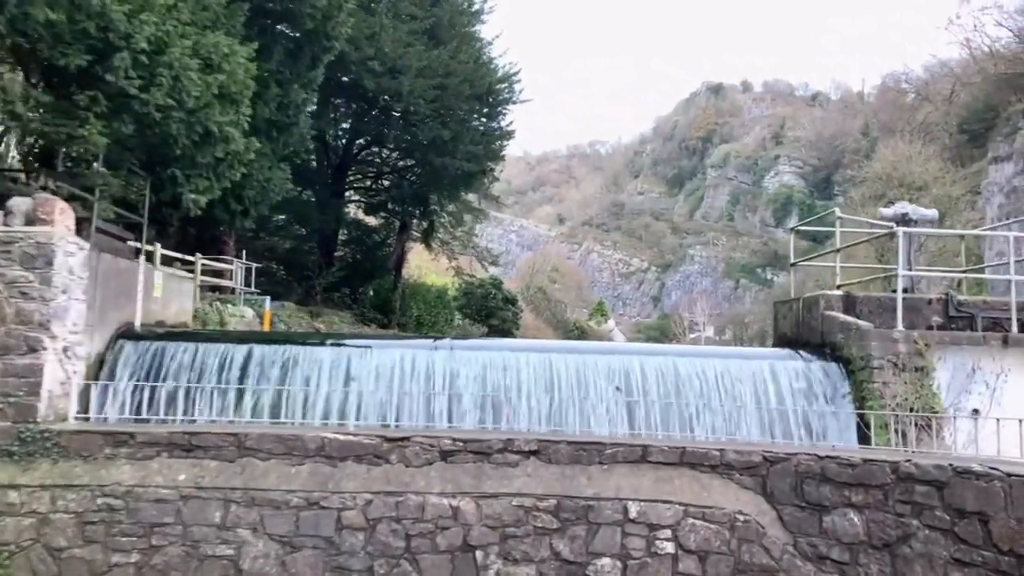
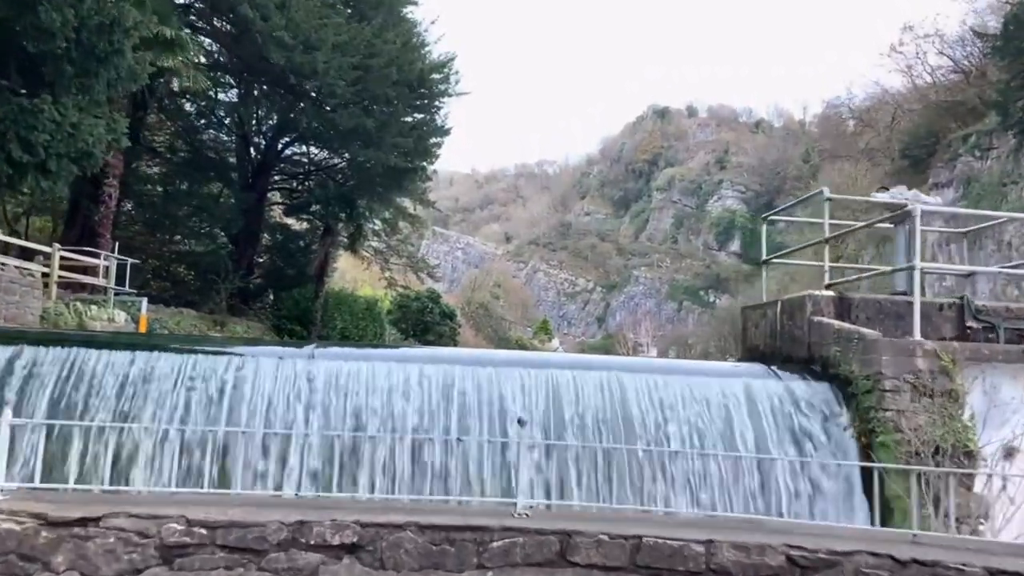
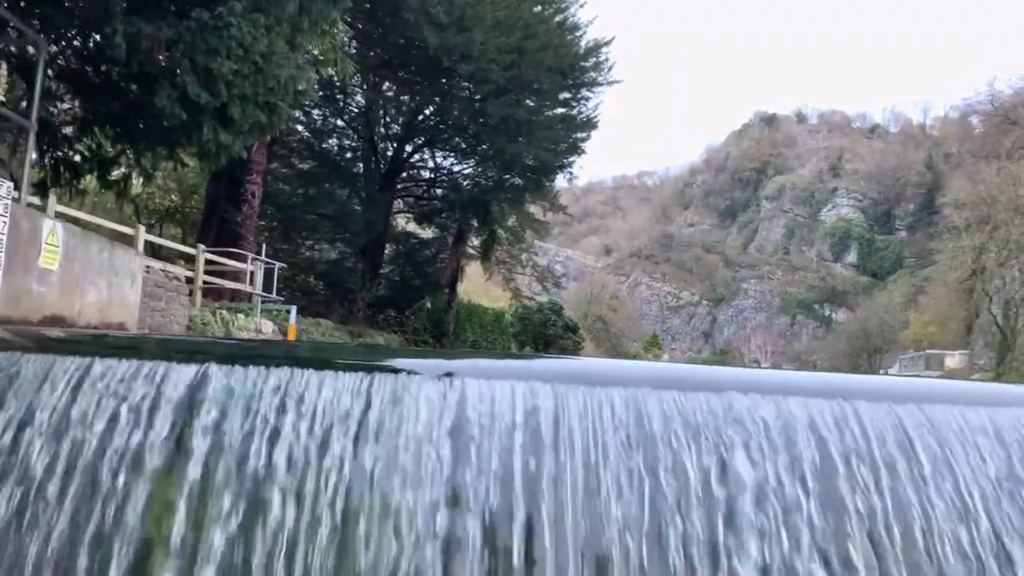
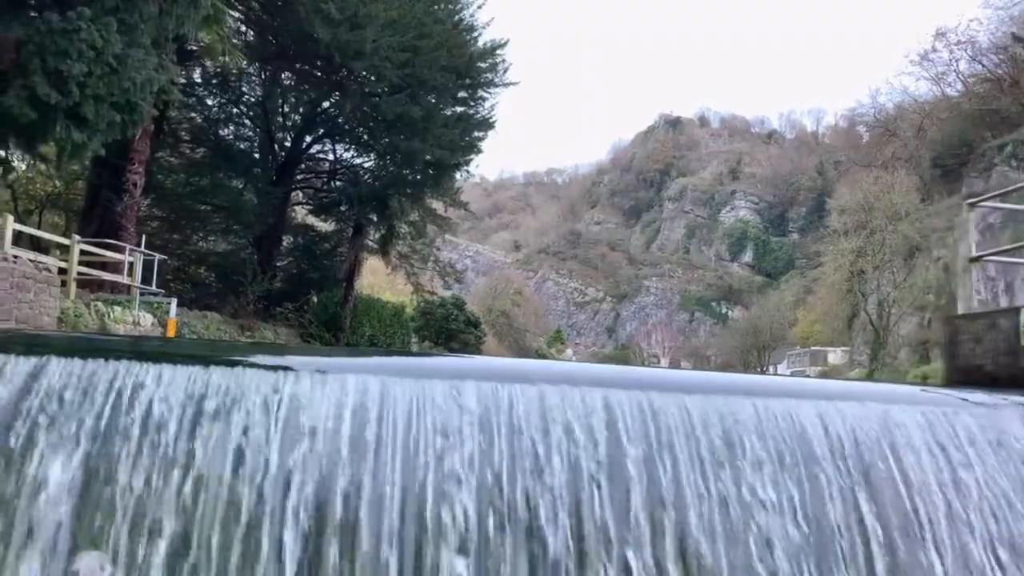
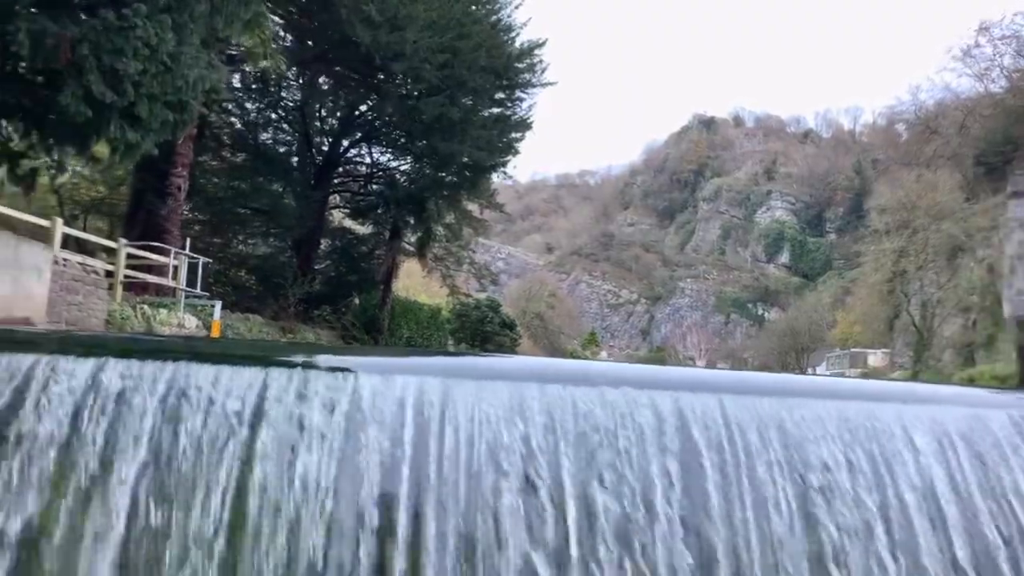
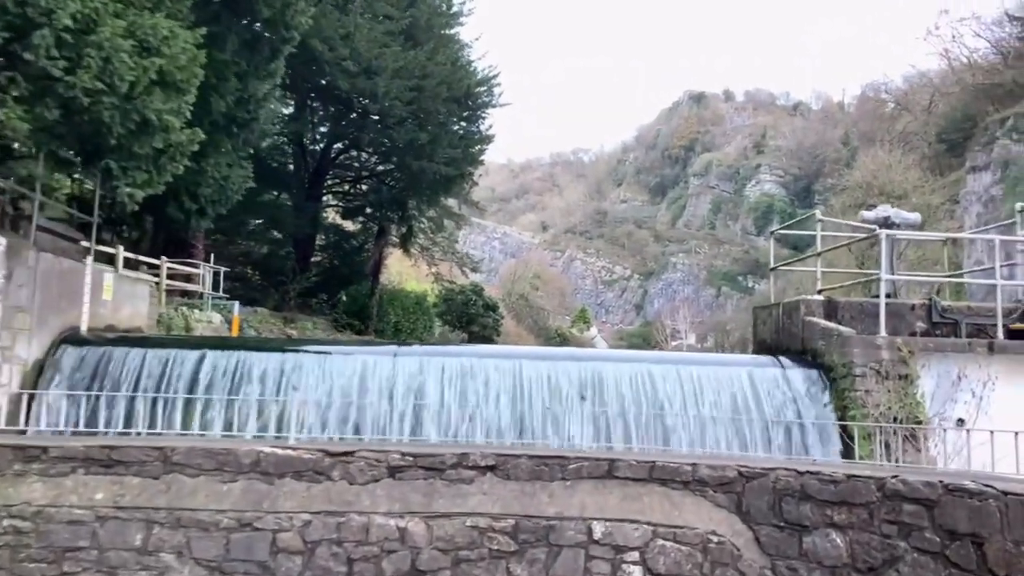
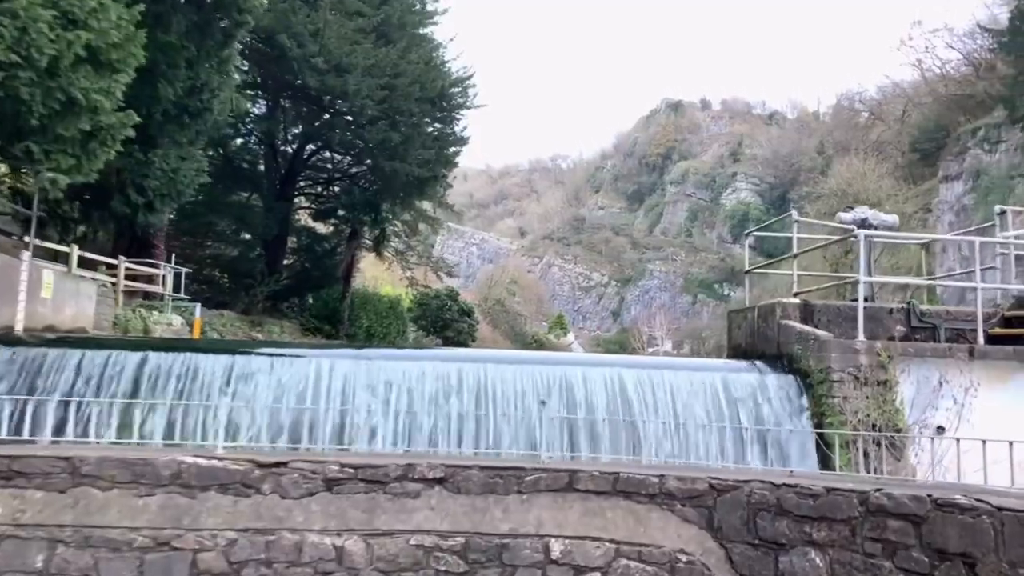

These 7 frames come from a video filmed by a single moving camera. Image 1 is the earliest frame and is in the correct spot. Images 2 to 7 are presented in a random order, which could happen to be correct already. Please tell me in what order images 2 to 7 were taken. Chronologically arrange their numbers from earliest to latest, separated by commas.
6, 7, 2, 4, 5, 3
